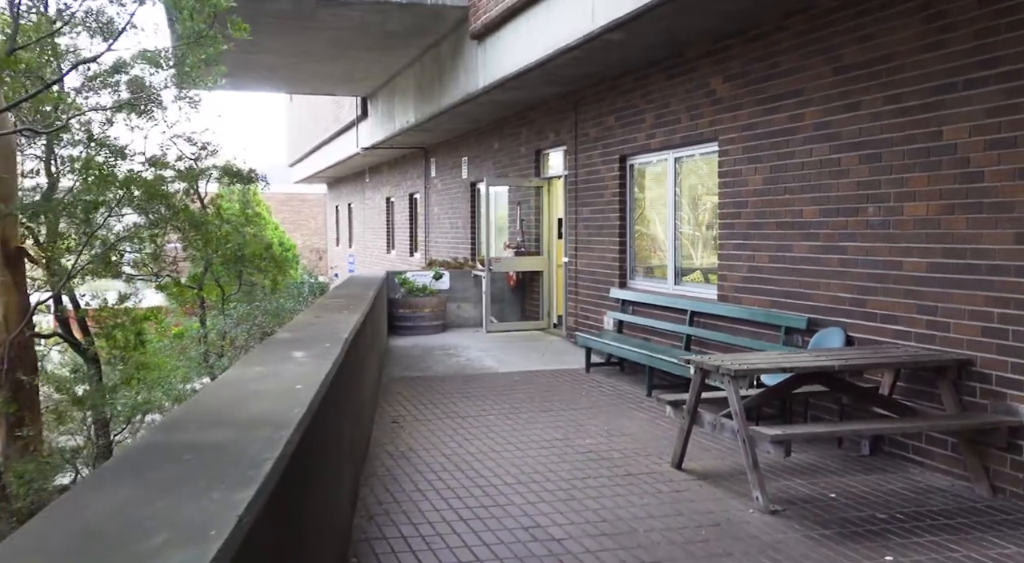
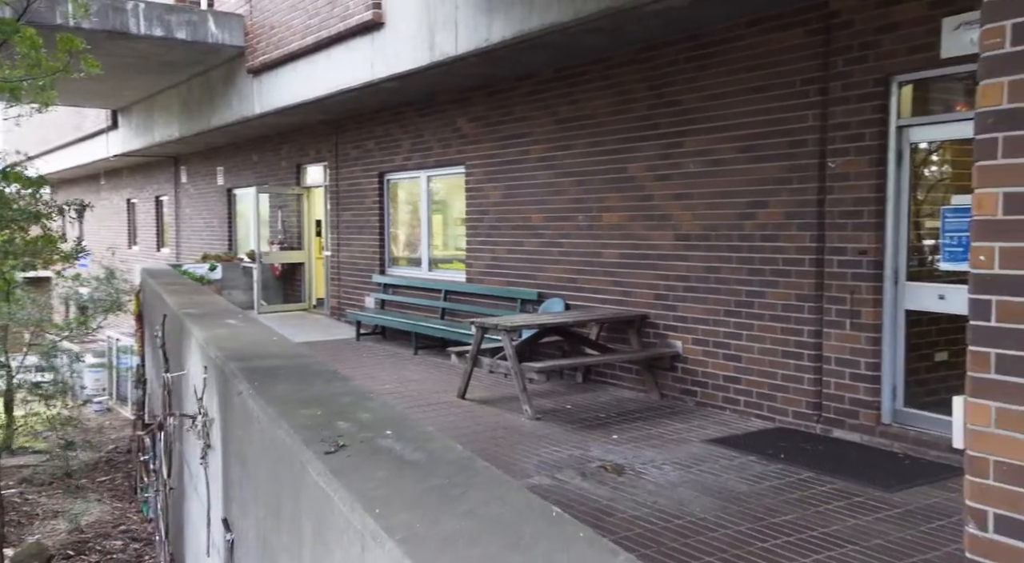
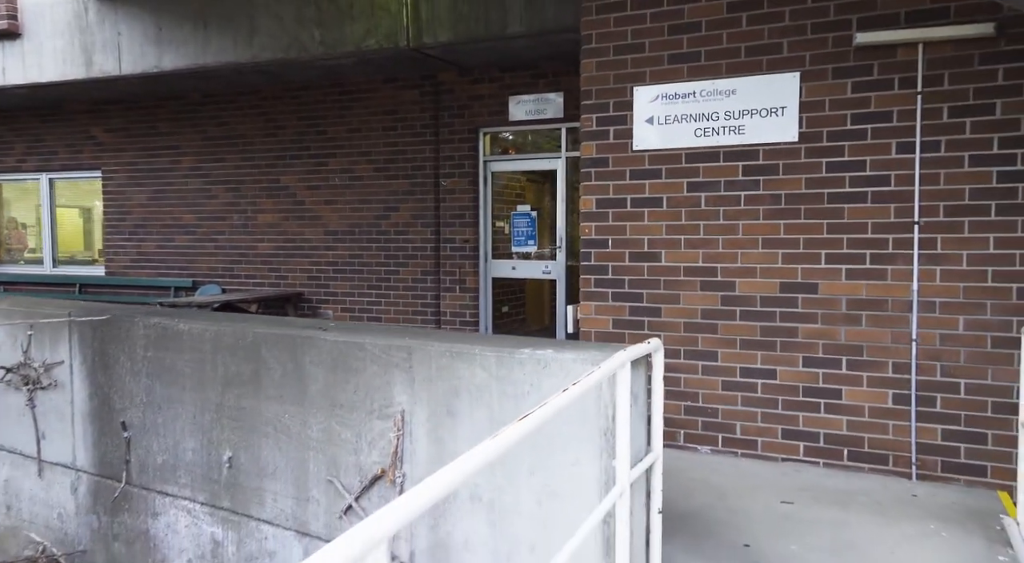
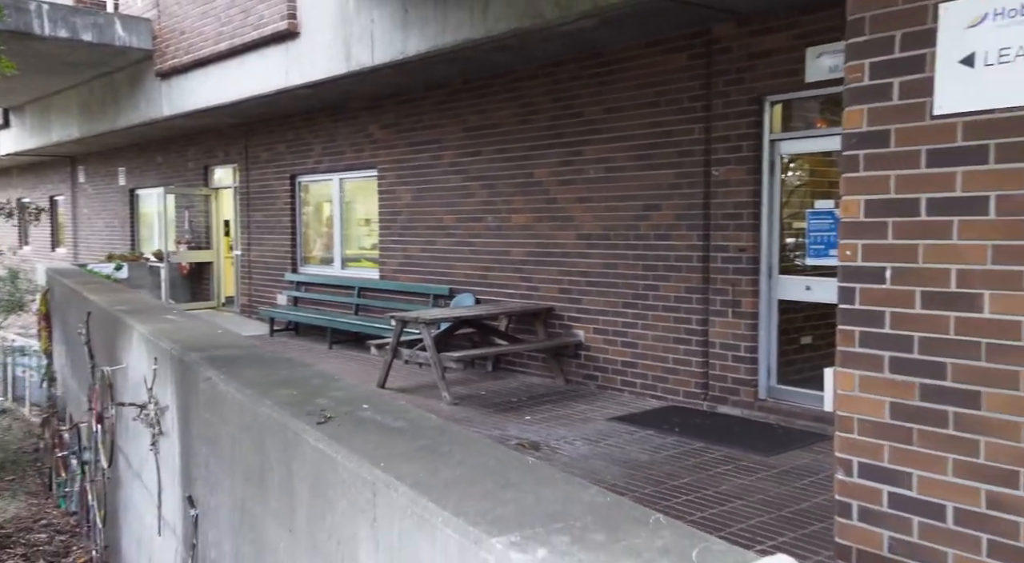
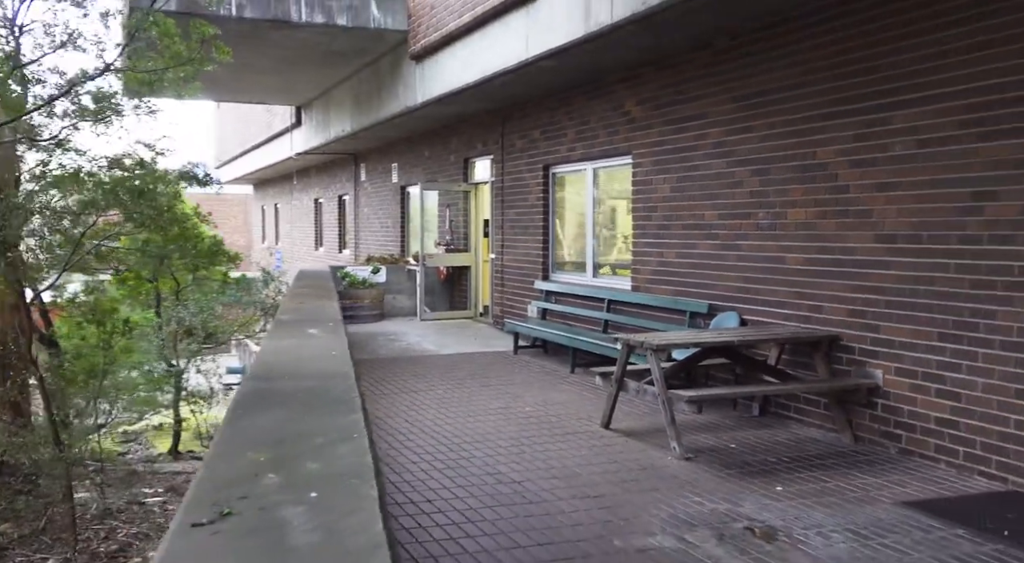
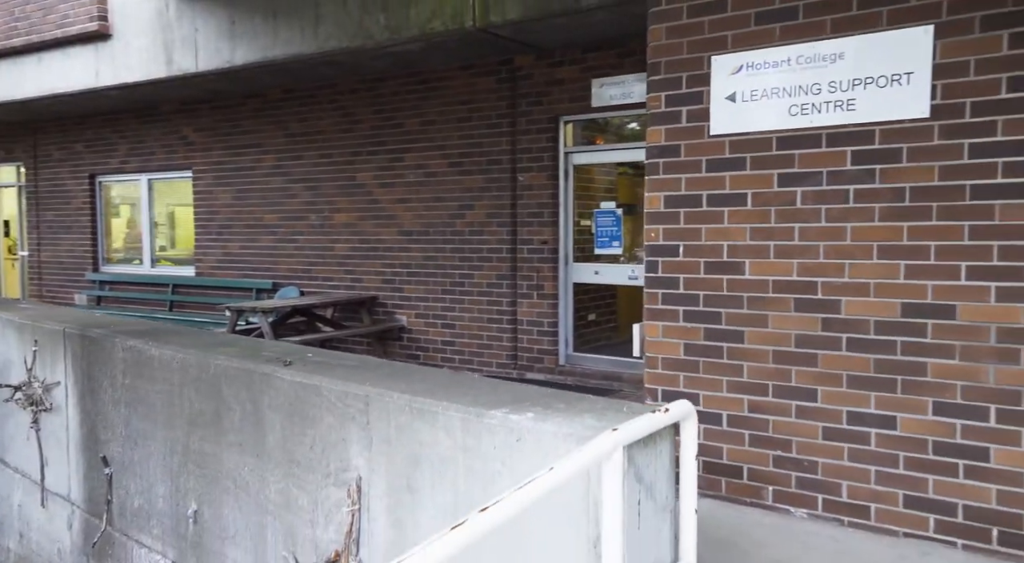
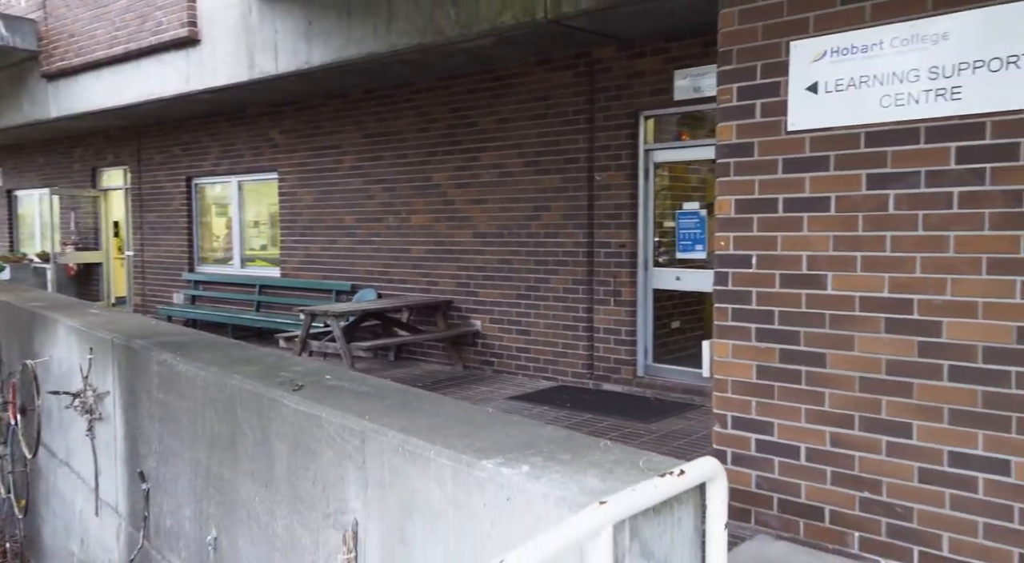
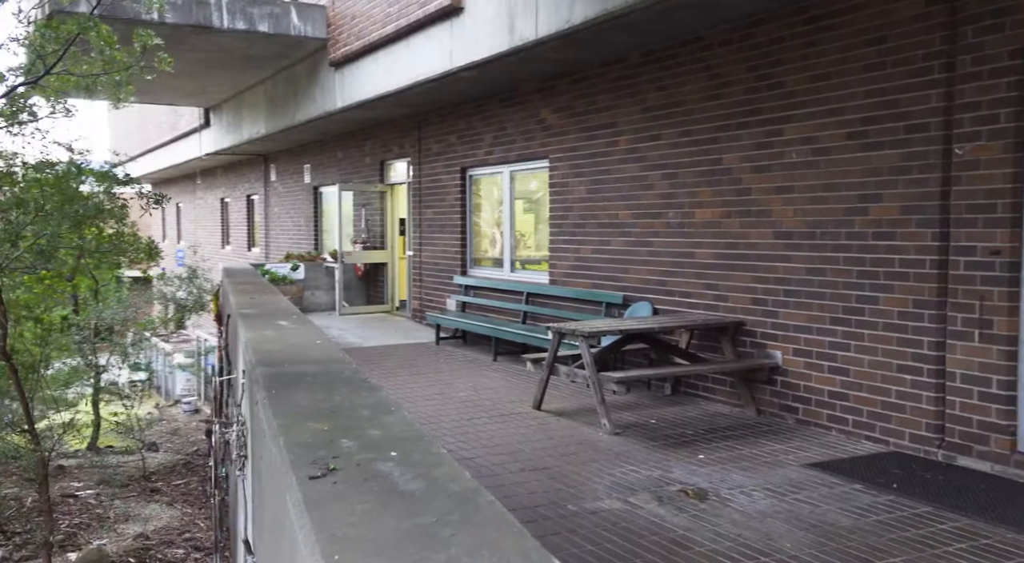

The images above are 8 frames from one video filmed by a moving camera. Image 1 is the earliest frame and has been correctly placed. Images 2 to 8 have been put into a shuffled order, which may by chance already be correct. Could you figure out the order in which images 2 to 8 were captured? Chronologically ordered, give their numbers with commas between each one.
5, 8, 2, 4, 7, 6, 3
